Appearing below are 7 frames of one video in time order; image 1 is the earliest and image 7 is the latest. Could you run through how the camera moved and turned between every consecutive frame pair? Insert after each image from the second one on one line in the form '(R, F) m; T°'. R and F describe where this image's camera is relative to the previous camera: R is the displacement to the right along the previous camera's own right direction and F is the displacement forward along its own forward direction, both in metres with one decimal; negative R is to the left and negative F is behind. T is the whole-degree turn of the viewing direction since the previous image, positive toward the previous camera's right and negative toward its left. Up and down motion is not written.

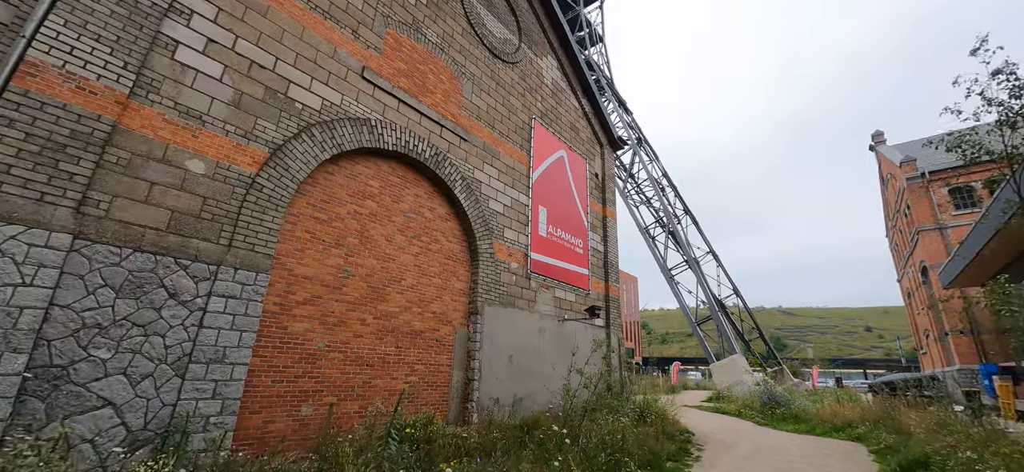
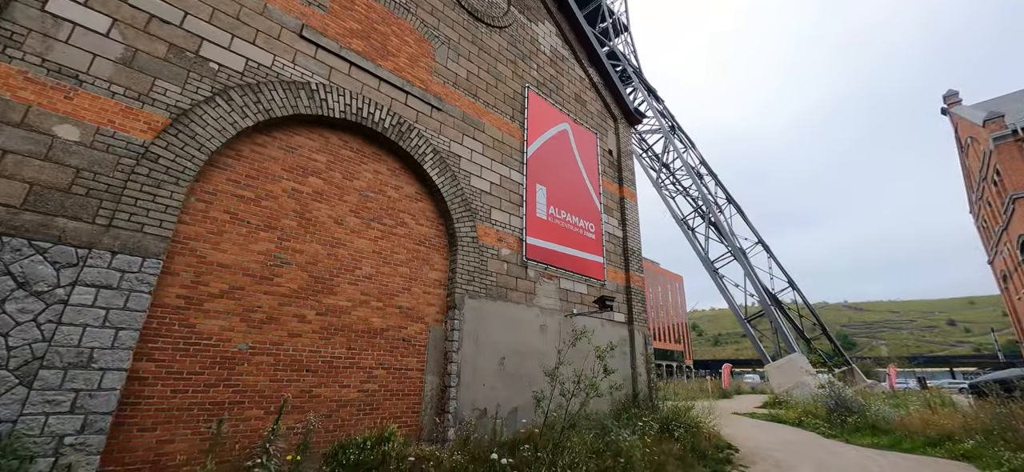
(+1.0, +1.4) m; -6°
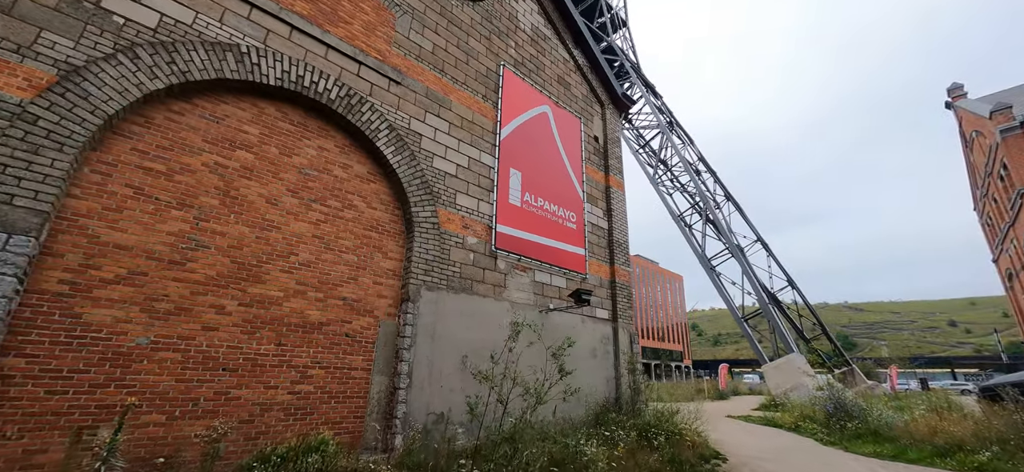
(+0.6, +0.7) m; 0°
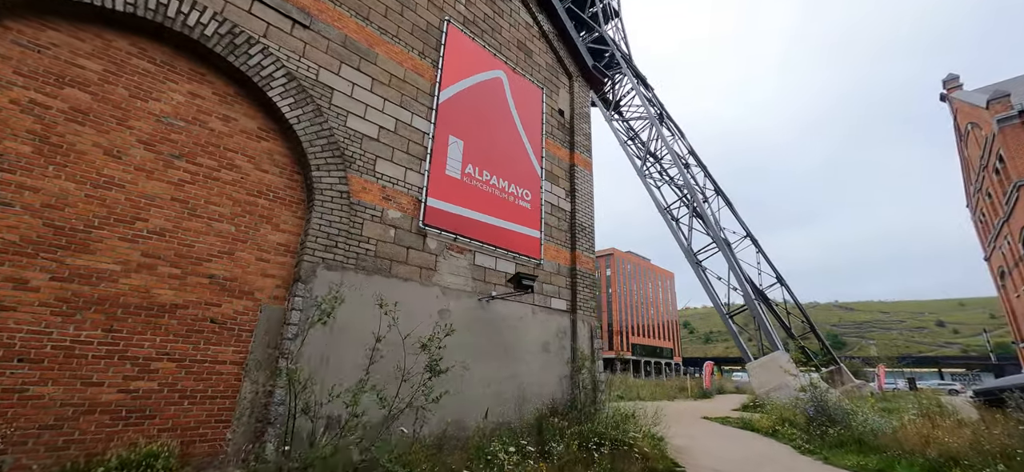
(+1.0, +1.0) m; +1°
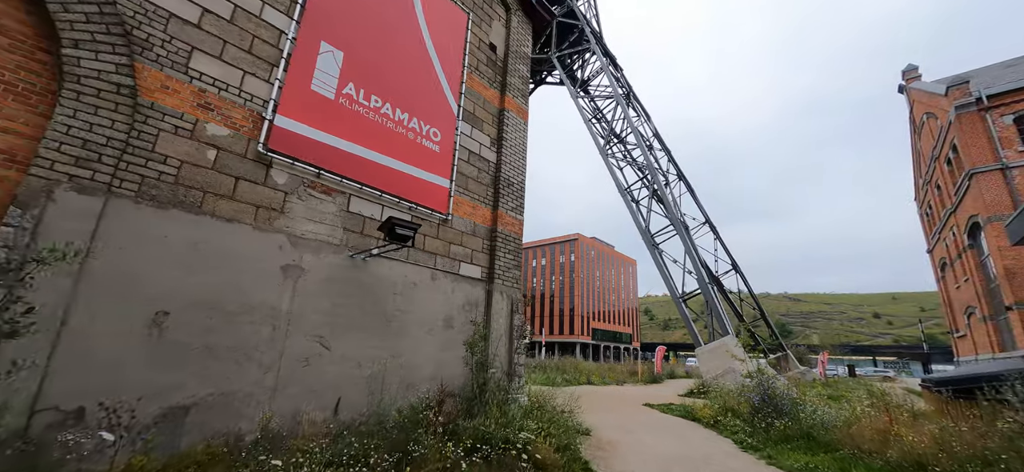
(+1.1, +1.4) m; +4°
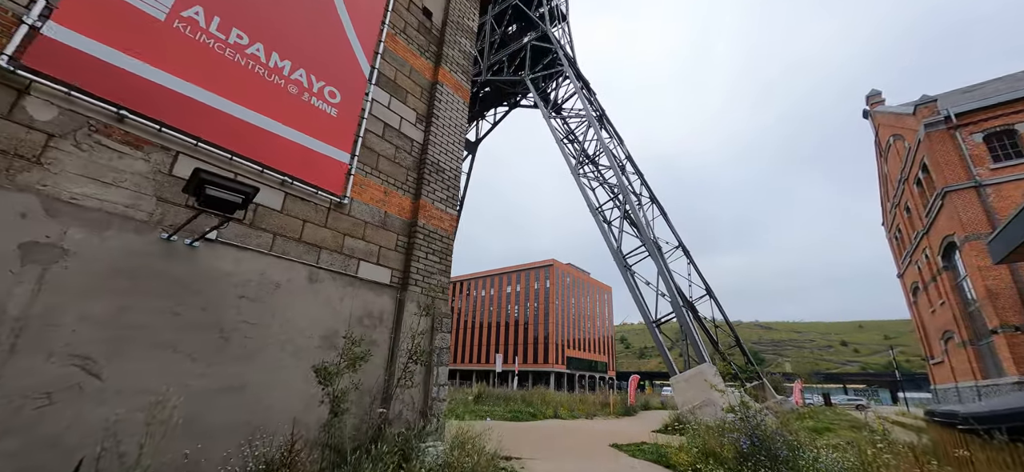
(+0.7, +1.5) m; +3°
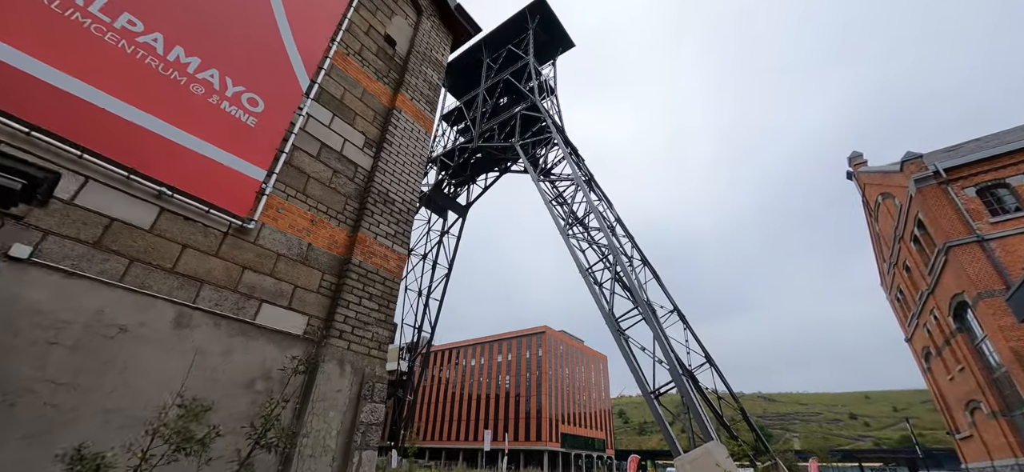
(+0.4, +1.0) m; +1°
